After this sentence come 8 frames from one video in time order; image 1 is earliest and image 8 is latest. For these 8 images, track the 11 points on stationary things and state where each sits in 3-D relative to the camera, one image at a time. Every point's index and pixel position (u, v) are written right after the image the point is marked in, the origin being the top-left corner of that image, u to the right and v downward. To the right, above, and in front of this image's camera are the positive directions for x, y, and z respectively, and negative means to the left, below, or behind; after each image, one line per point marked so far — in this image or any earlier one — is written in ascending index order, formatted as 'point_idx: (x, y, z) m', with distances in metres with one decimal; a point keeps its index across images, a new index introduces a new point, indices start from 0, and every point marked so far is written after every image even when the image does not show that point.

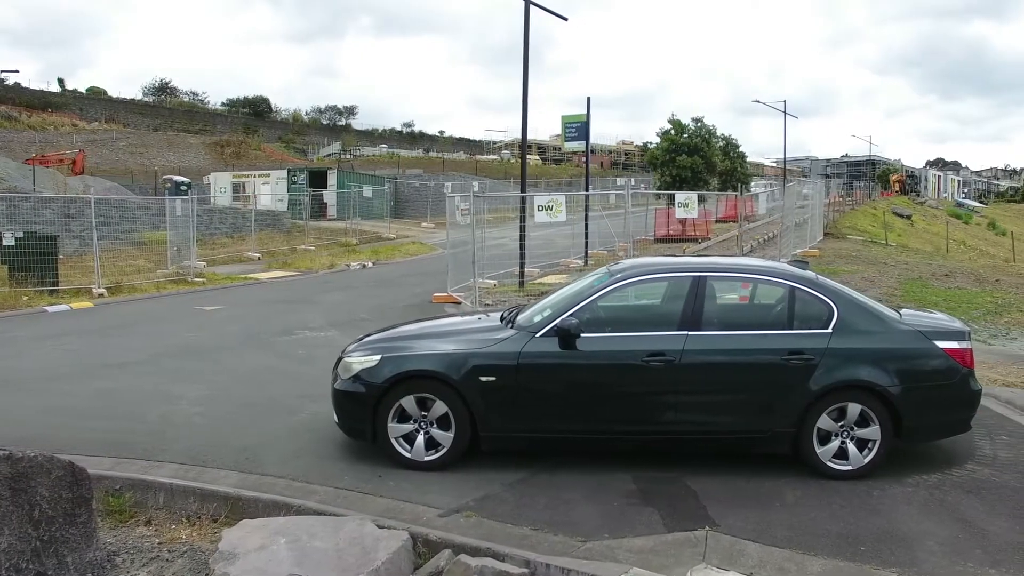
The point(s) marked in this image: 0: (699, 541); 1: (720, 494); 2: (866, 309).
0: (+1.0, -1.3, +4.6) m
1: (+1.2, -1.2, +5.2) m
2: (+2.3, -0.1, +5.6) m
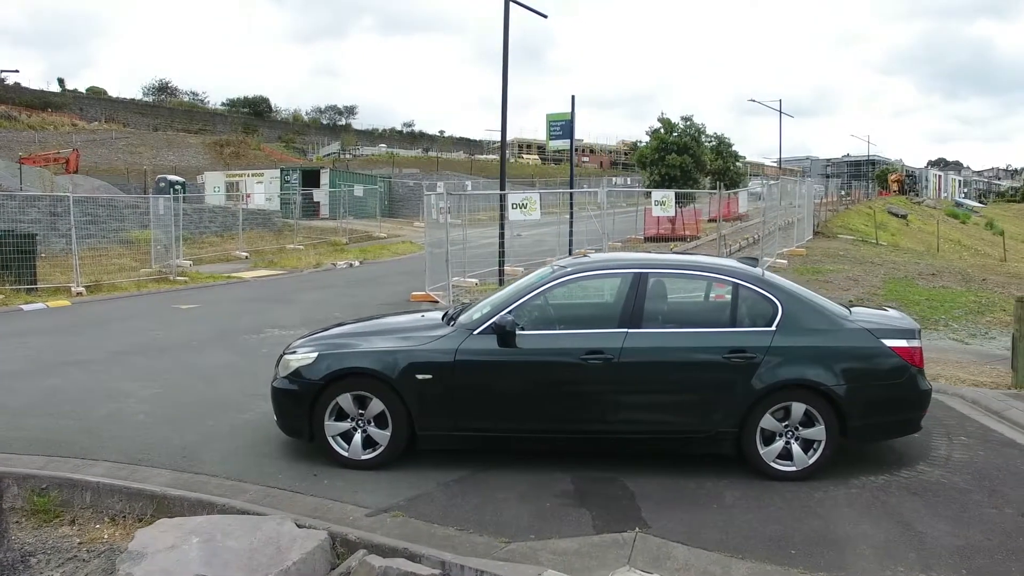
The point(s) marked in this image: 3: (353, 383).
0: (+0.6, -1.3, +4.5) m
1: (+0.8, -1.2, +5.0) m
2: (+1.9, -0.1, +5.4) m
3: (-1.0, -0.6, +5.4) m
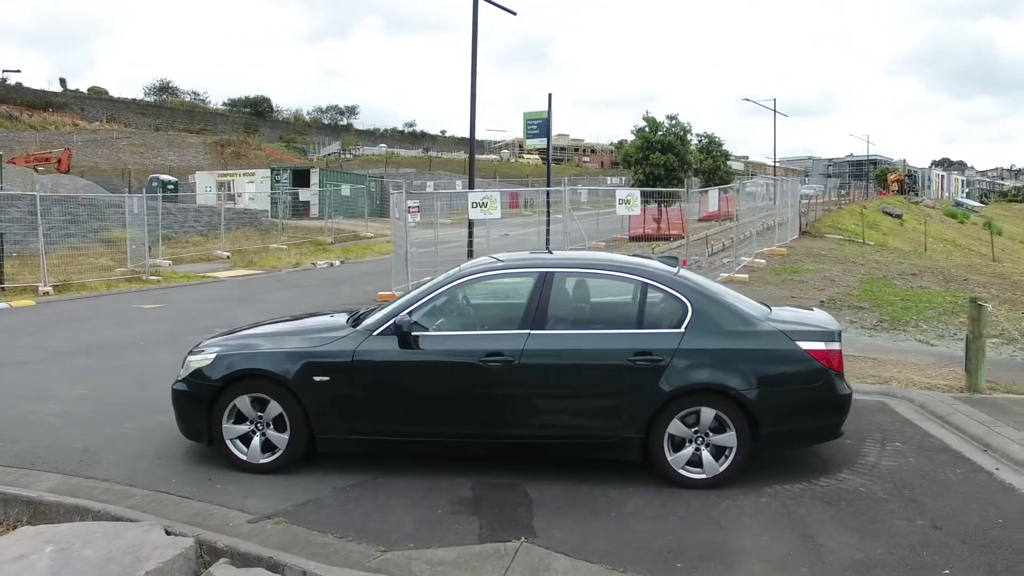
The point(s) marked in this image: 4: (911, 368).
0: (0.0, -1.3, +4.3) m
1: (+0.2, -1.2, +4.8) m
2: (+1.3, -0.1, +5.2) m
3: (-1.6, -0.6, +5.3) m
4: (+3.8, -0.7, +8.2) m
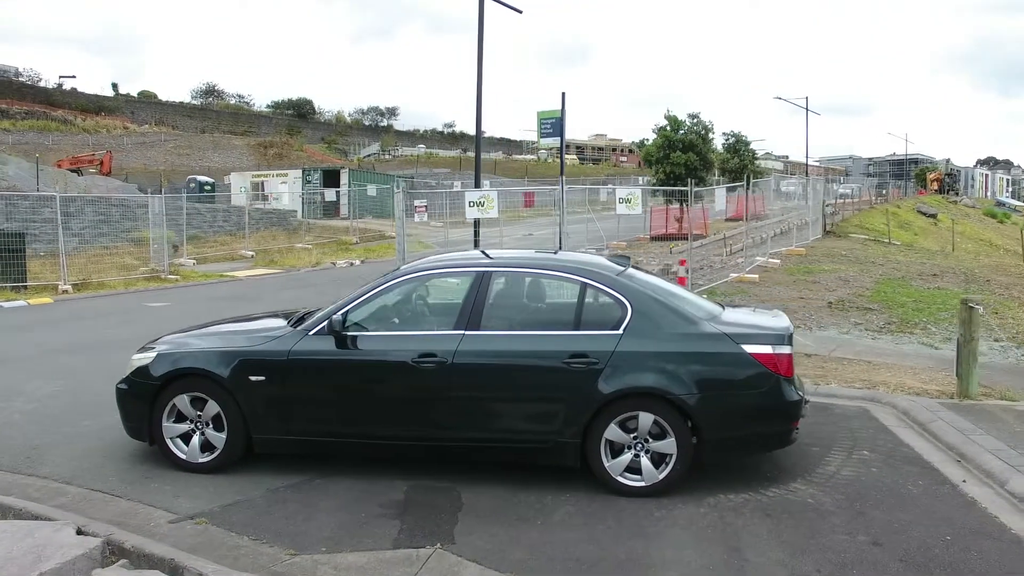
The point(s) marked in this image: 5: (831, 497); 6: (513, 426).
0: (-0.5, -1.3, +4.1) m
1: (-0.2, -1.2, +4.7) m
2: (+0.9, -0.1, +5.0) m
3: (-2.0, -0.6, +5.2) m
4: (+3.6, -0.8, +7.8) m
5: (+1.8, -1.2, +4.9) m
6: (0.0, -0.8, +5.0) m
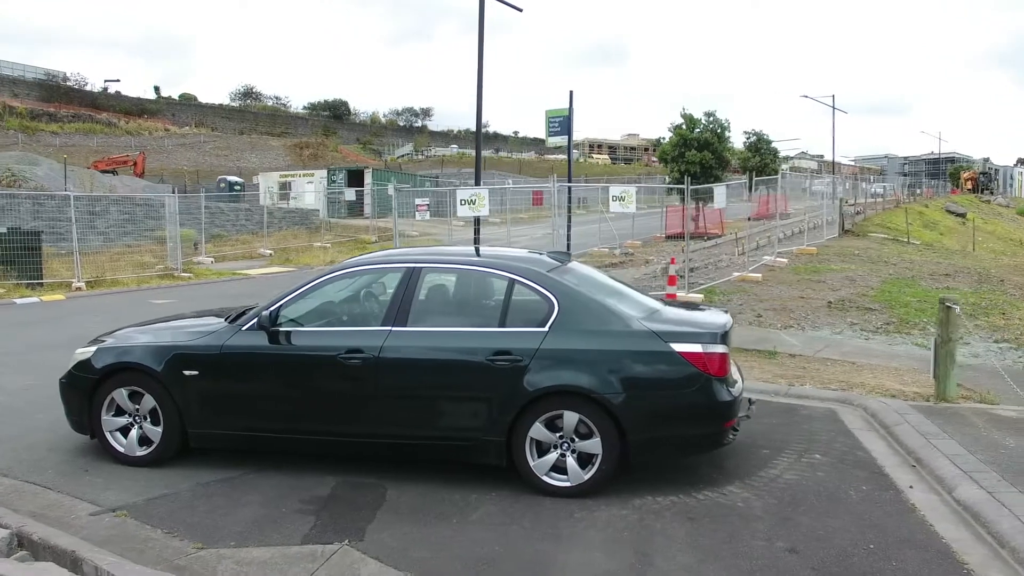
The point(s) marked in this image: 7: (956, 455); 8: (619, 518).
0: (-0.9, -1.3, +4.1) m
1: (-0.6, -1.2, +4.6) m
2: (+0.5, -0.1, +4.9) m
3: (-2.4, -0.5, +5.3) m
4: (+3.3, -0.8, +7.6) m
5: (+1.4, -1.2, +4.7) m
6: (-0.4, -0.8, +4.9) m
7: (+2.7, -1.0, +5.3) m
8: (+0.6, -1.2, +4.5) m
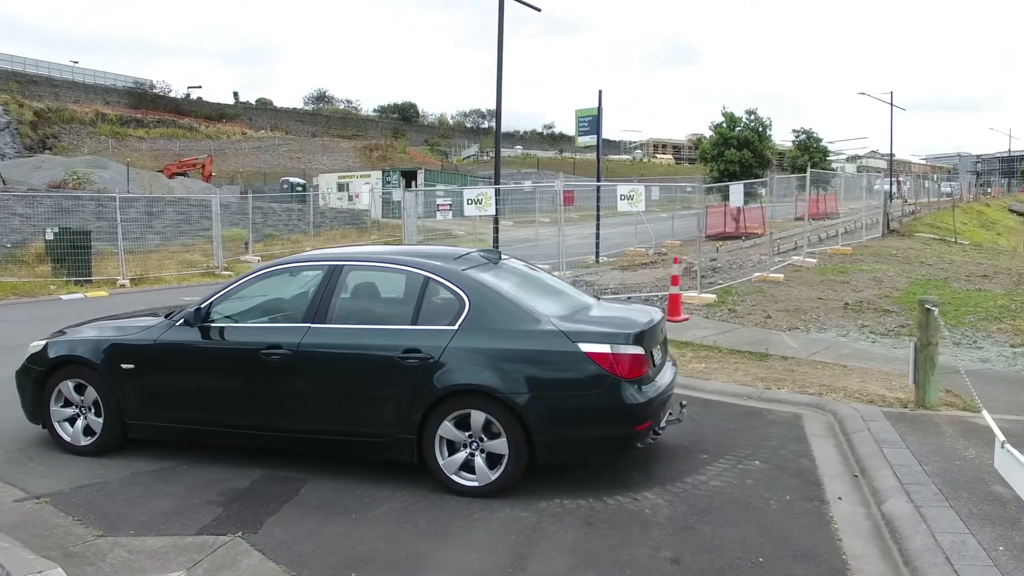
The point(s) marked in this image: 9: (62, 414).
0: (-1.5, -1.3, +4.2) m
1: (-1.1, -1.2, +4.7) m
2: (0.0, -0.1, +4.9) m
3: (-2.8, -0.5, +5.5) m
4: (+3.1, -0.8, +7.2) m
5: (+0.9, -1.2, +4.5) m
6: (-0.9, -0.8, +4.9) m
7: (+2.3, -1.0, +5.1) m
8: (0.0, -1.2, +4.4) m
9: (-2.9, -0.8, +5.5) m
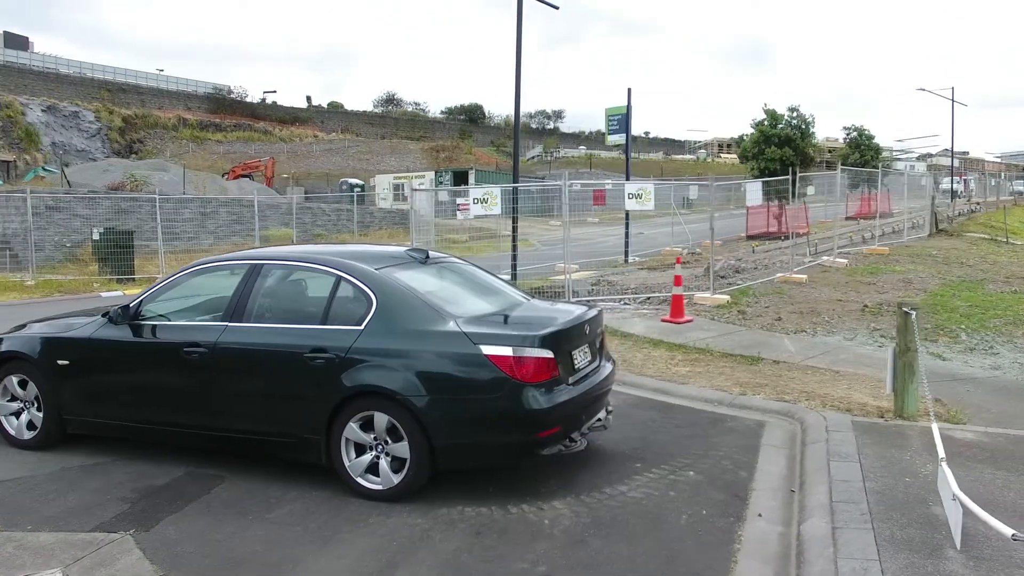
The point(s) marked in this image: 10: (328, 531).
0: (-2.0, -1.2, +4.2) m
1: (-1.6, -1.2, +4.6) m
2: (-0.5, -0.1, +4.7) m
3: (-3.2, -0.5, +5.6) m
4: (+2.8, -0.8, +6.8) m
5: (+0.3, -1.1, +4.3) m
6: (-1.4, -0.7, +4.9) m
7: (+1.8, -1.0, +4.7) m
8: (-0.5, -1.2, +4.2) m
9: (-3.3, -0.8, +5.7) m
10: (-0.9, -1.2, +4.3) m
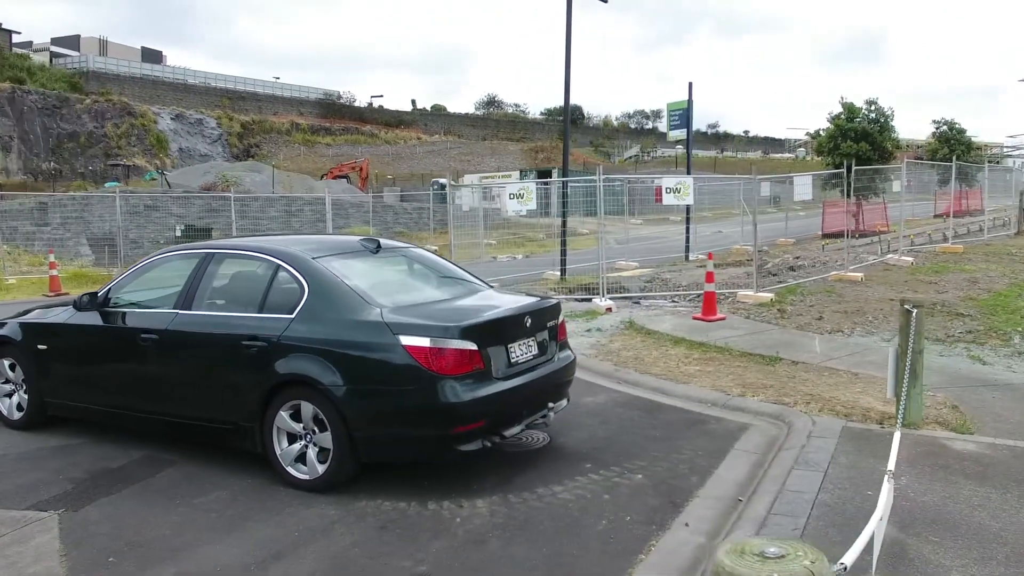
0: (-2.4, -1.2, +4.3) m
1: (-1.9, -1.1, +4.7) m
2: (-0.8, 0.0, +4.6) m
3: (-3.4, -0.4, +5.8) m
4: (+2.7, -0.7, +6.2) m
5: (-0.1, -1.1, +4.1) m
6: (-1.7, -0.7, +4.9) m
7: (+1.4, -1.0, +4.3) m
8: (-0.9, -1.1, +4.2) m
9: (-3.5, -0.7, +5.9) m
10: (-1.3, -1.1, +4.2) m
